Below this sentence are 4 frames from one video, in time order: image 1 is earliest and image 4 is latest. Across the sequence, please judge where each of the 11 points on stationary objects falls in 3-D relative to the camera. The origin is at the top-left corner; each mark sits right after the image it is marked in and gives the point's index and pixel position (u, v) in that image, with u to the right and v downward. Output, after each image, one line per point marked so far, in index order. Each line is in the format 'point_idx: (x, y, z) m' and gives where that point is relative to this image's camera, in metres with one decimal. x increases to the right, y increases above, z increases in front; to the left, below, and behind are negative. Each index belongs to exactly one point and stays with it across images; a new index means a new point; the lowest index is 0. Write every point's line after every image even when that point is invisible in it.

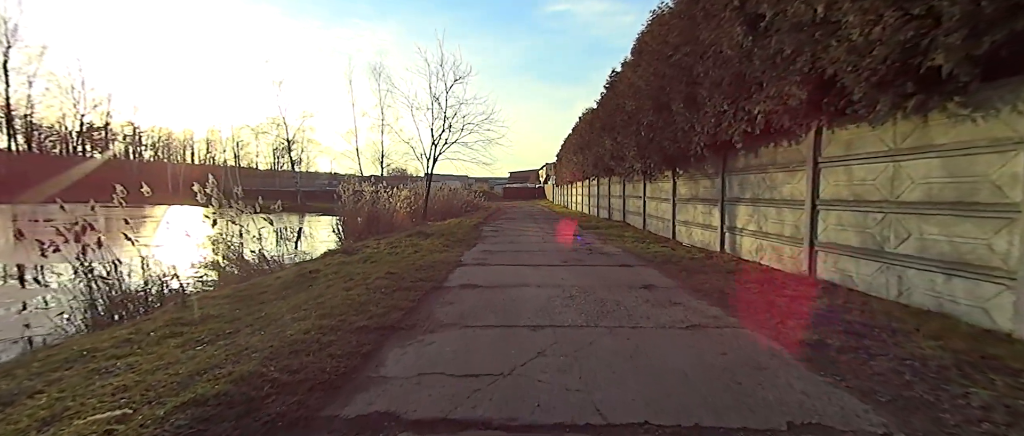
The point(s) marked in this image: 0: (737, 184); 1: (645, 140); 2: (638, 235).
0: (+3.8, +0.6, +6.9) m
1: (+3.0, +1.8, +9.3) m
2: (+3.2, -0.4, +10.4) m
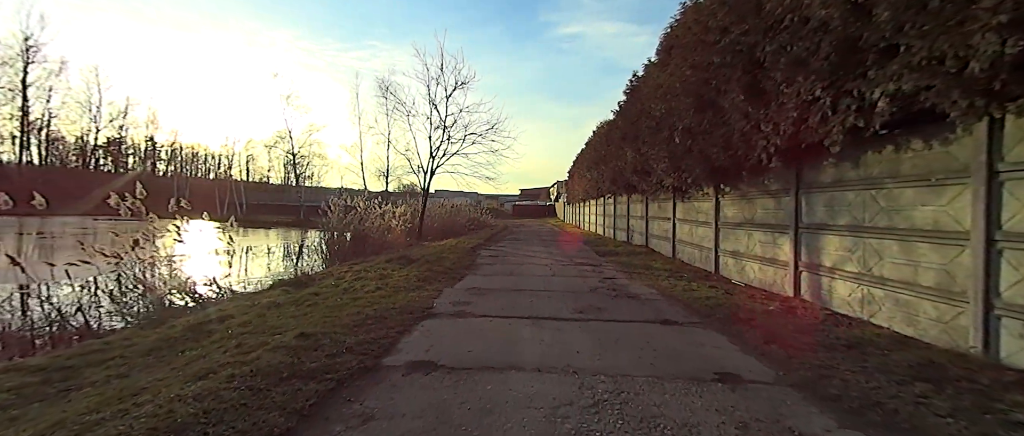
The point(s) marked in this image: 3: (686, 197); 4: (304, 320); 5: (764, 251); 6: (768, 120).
0: (+3.7, +0.2, +4.9) m
1: (+3.1, +1.3, +7.4) m
2: (+3.2, -1.0, +8.4) m
3: (+3.8, +0.5, +9.0) m
4: (-1.9, -0.9, +3.8) m
5: (+3.7, -0.5, +6.2) m
6: (+3.1, +1.2, +5.0) m
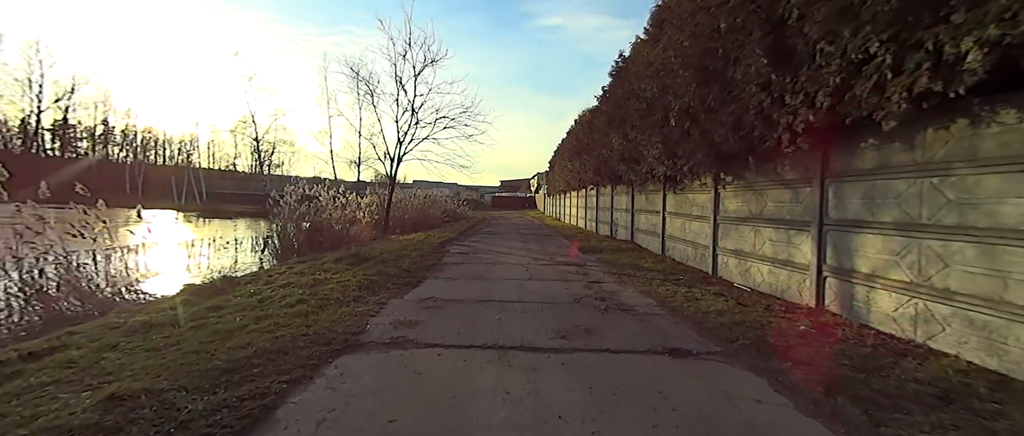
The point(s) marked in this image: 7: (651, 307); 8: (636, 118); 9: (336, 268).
0: (+3.4, +0.2, +4.0) m
1: (+2.6, +1.4, +6.4) m
2: (+2.7, -0.8, +7.4) m
3: (+3.3, +0.6, +8.0) m
4: (-2.2, -0.9, +2.6) m
5: (+3.3, -0.4, +5.2) m
6: (+2.7, +1.2, +4.0) m
7: (+1.4, -0.9, +4.2) m
8: (+2.5, +2.0, +8.4) m
9: (-2.7, -0.8, +6.3) m
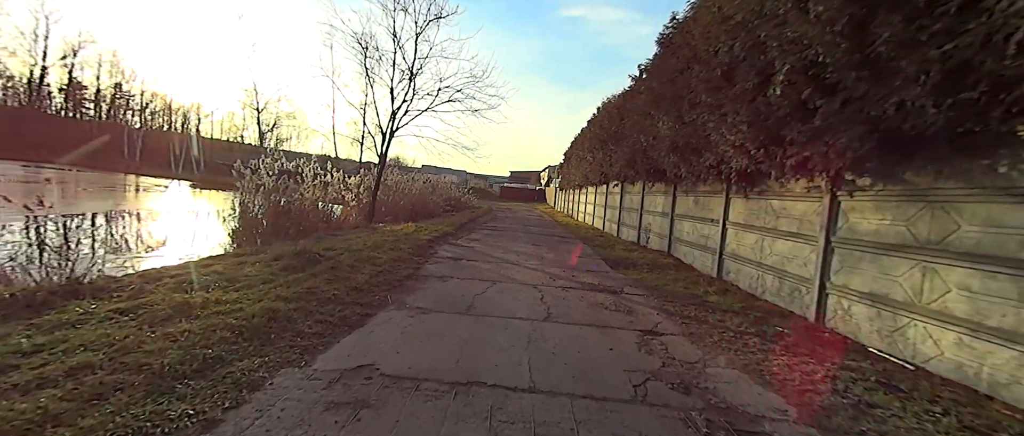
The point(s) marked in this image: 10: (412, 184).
0: (+3.5, -0.1, +1.8) m
1: (+2.8, +1.2, +4.2) m
2: (+2.7, -1.0, +5.3) m
3: (+3.4, +0.4, +5.8) m
4: (-2.2, -0.8, +0.5) m
5: (+3.4, -0.7, +3.0) m
6: (+2.9, +1.0, +1.7) m
7: (+1.4, -1.1, +2.1) m
8: (+2.8, +1.9, +6.1) m
9: (-2.6, -0.6, +4.2) m
10: (-4.4, +1.5, +18.0) m
